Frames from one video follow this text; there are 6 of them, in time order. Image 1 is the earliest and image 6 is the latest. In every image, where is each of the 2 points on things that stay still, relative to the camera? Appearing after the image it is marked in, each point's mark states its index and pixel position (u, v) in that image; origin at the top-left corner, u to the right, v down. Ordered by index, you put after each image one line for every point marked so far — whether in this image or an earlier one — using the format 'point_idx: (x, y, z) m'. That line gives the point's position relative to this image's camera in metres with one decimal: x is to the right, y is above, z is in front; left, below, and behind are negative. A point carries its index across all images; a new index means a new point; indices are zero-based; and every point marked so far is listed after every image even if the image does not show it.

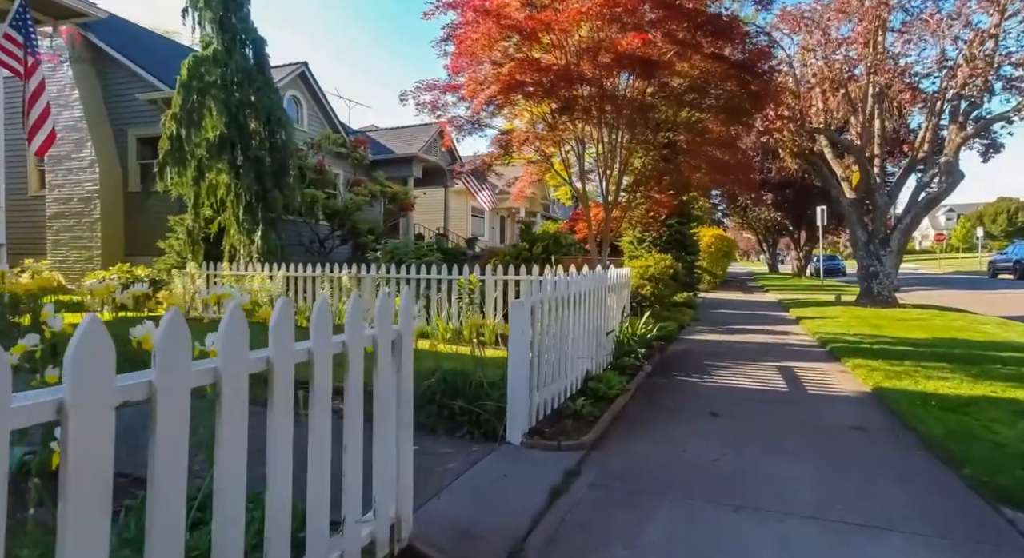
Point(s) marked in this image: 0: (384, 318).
0: (-0.5, -0.2, +2.7) m
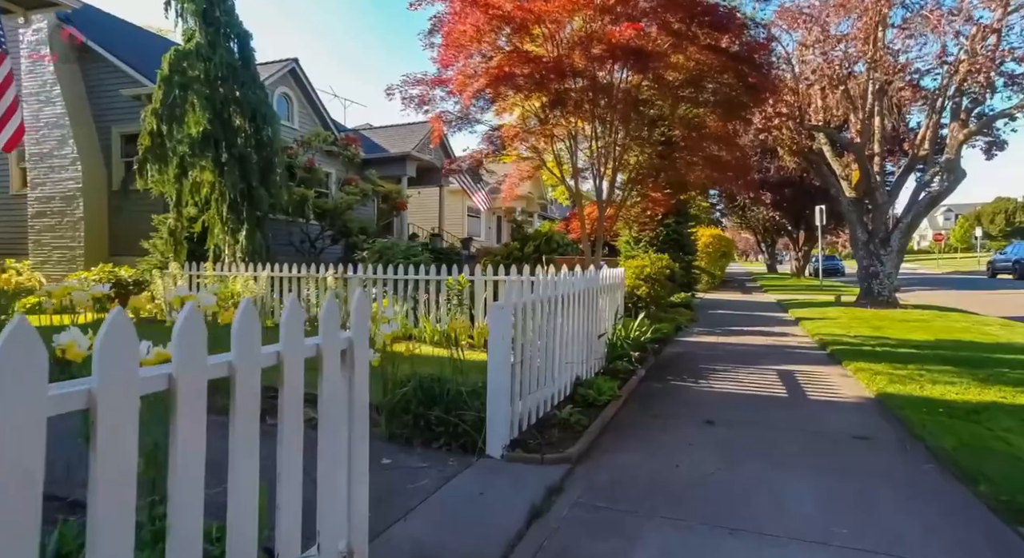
0: (-0.6, -0.2, +2.4) m
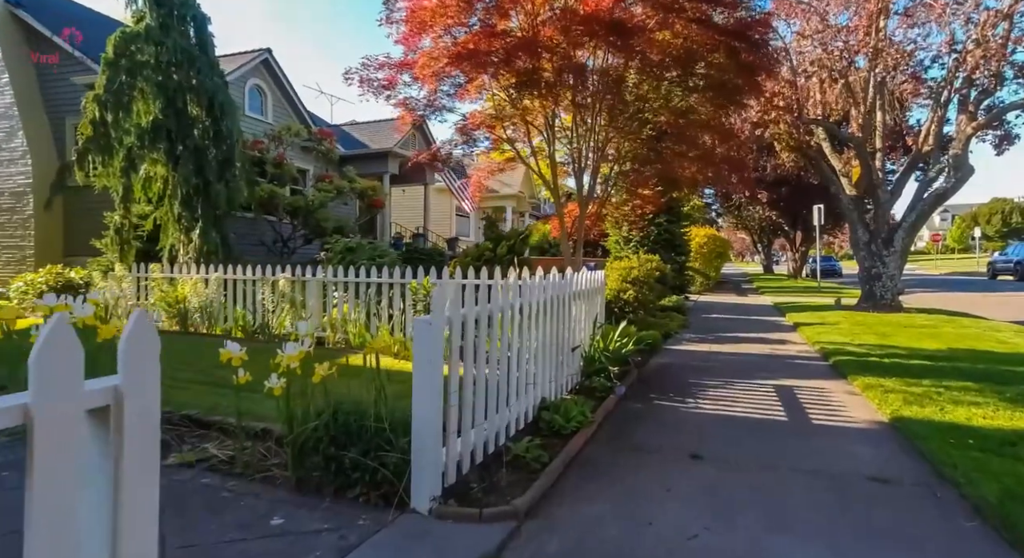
0: (-1.0, -0.2, +1.5) m
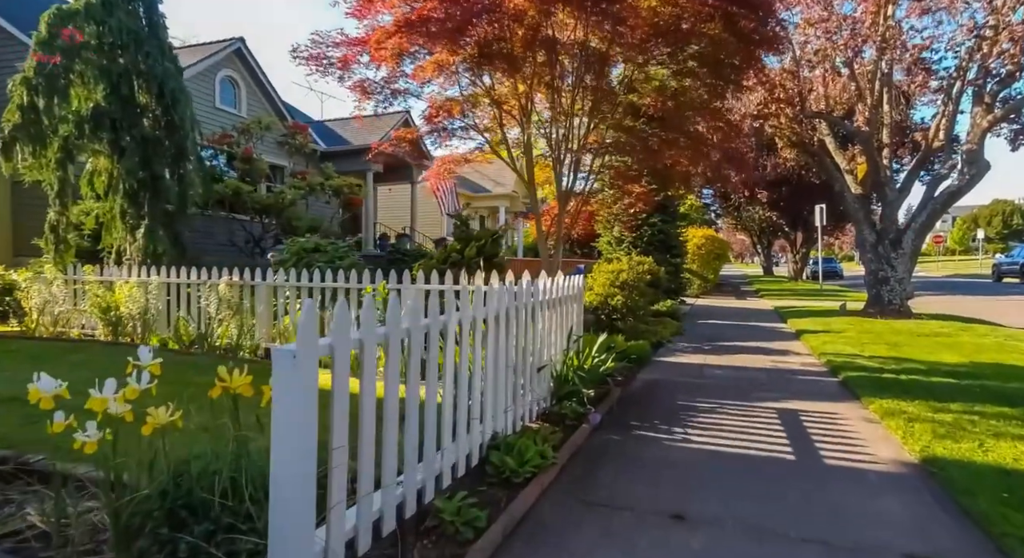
0: (-1.3, -0.2, +0.5) m
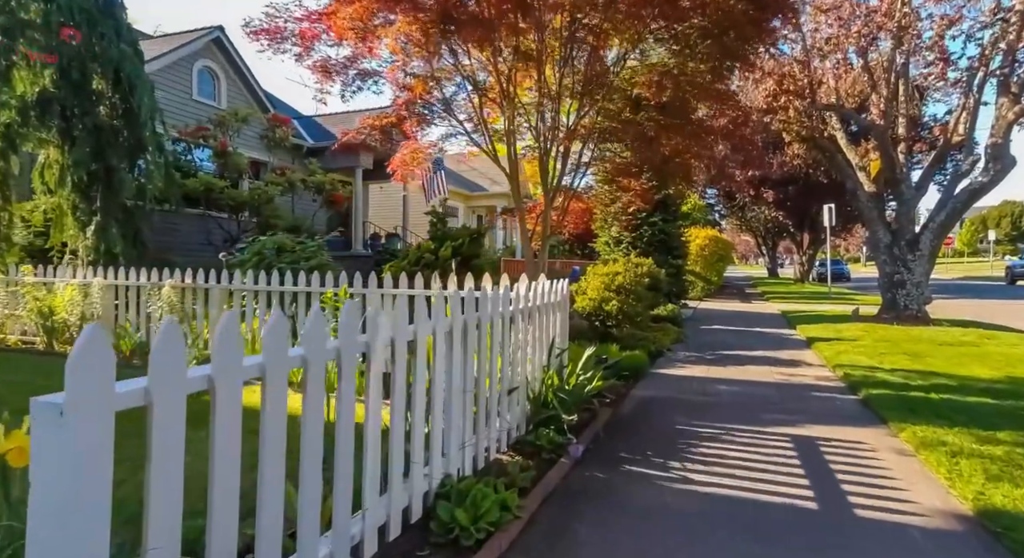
0: (-1.6, -0.3, -0.4) m
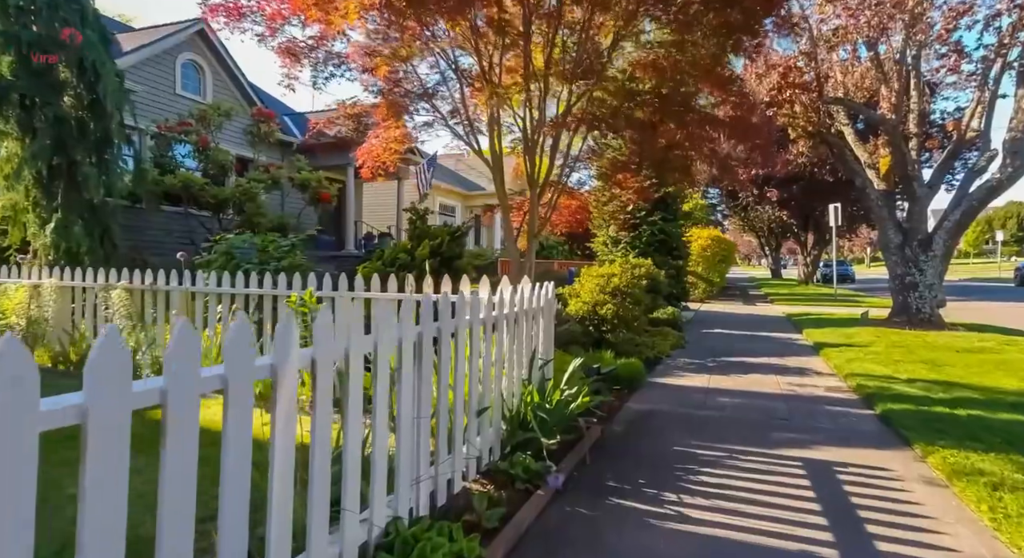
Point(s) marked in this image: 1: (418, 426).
0: (-1.8, -0.3, -1.0) m
1: (-0.4, -0.7, +3.3) m
